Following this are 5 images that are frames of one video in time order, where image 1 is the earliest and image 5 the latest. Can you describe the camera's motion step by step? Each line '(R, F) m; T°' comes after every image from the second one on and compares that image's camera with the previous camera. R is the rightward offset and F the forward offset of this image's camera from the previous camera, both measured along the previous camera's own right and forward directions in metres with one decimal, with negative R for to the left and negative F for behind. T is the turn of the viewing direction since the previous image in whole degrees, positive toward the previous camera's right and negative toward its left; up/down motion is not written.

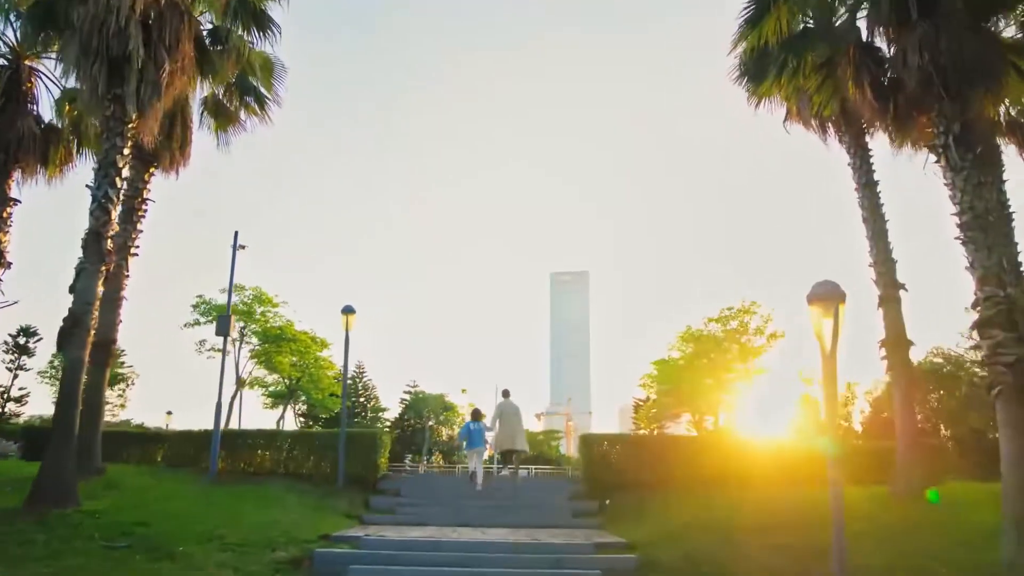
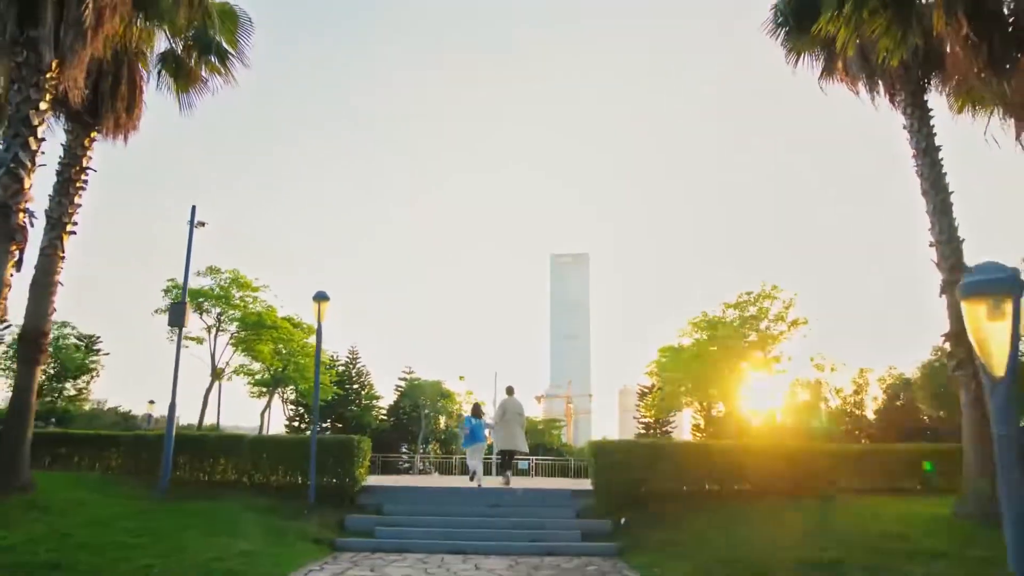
(0.0, +1.8) m; 0°
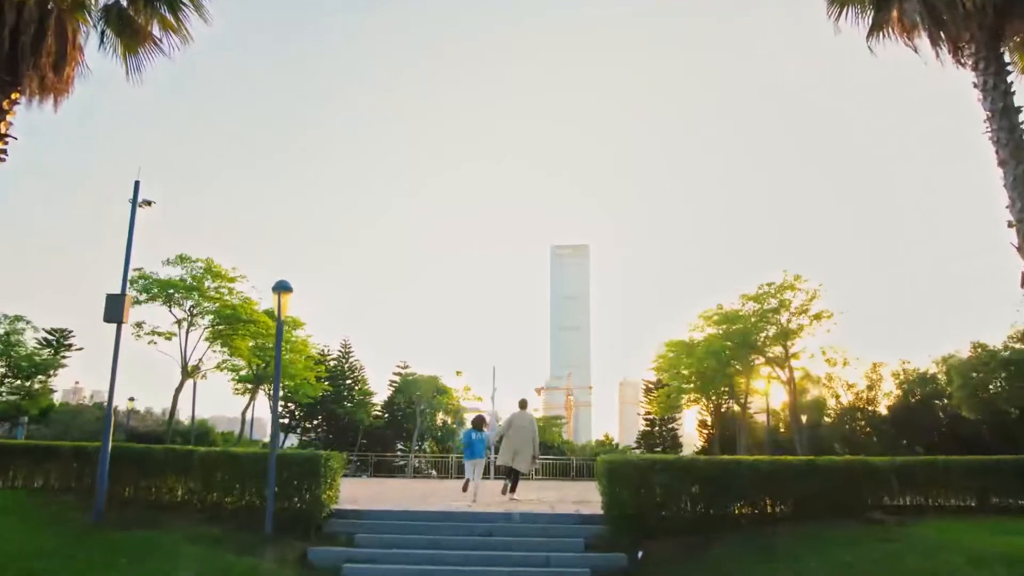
(0.0, +1.7) m; 0°
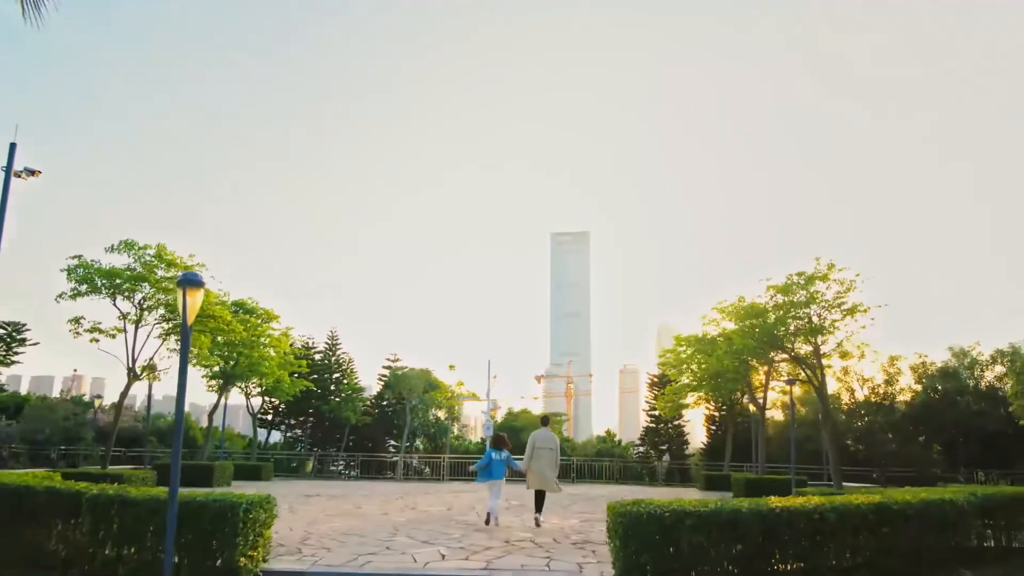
(+0.2, +2.3) m; 0°
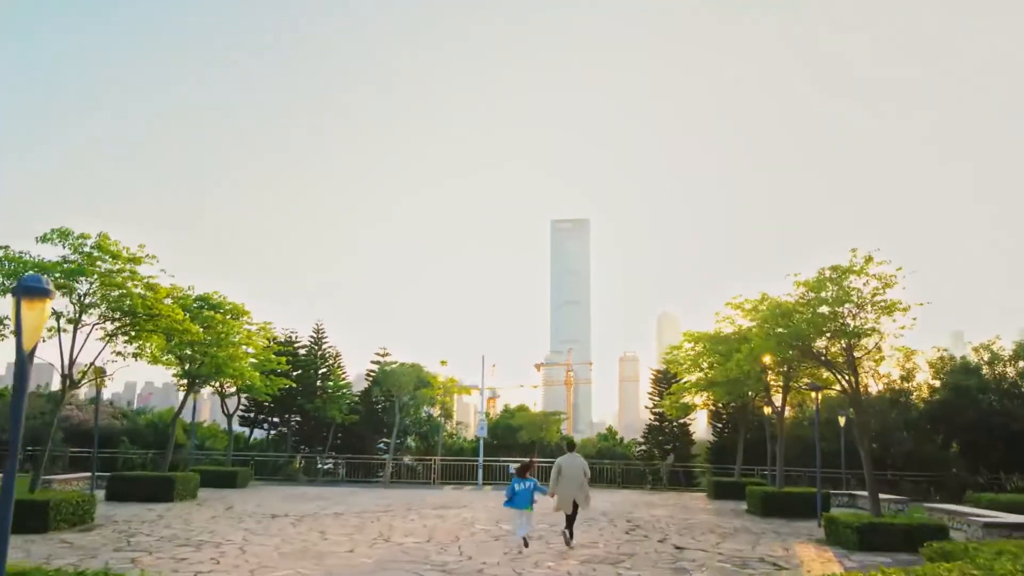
(+0.2, +2.1) m; 0°
